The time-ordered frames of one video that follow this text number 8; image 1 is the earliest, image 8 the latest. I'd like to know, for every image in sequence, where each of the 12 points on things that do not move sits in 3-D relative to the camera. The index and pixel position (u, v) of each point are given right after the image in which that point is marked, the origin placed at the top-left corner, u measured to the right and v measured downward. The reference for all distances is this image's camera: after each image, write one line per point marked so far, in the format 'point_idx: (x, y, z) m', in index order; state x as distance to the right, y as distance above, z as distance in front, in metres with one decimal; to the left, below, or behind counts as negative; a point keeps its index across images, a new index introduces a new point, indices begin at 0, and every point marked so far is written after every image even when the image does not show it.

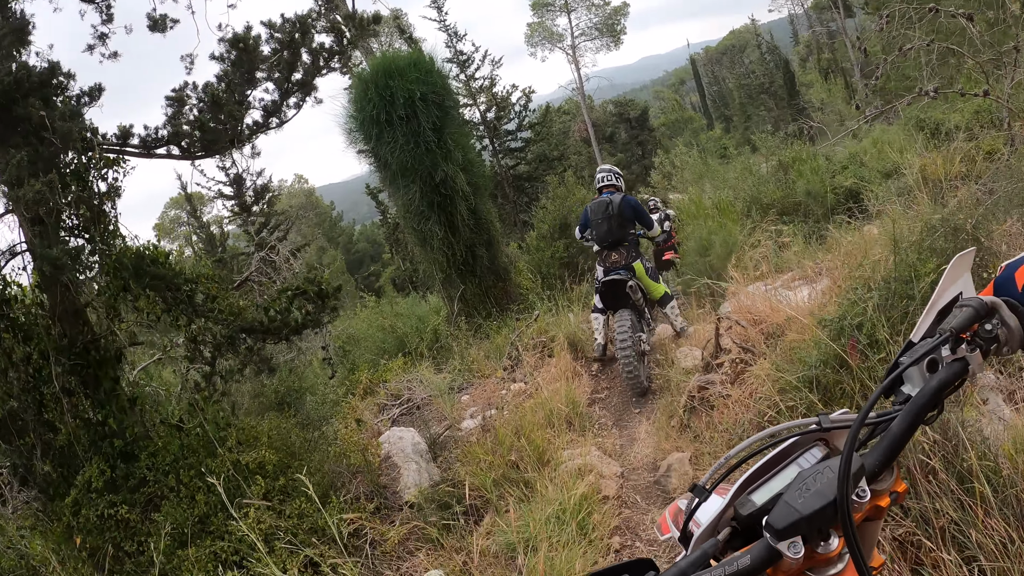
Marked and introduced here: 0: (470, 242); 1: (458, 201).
0: (-0.7, +0.7, +8.4) m
1: (-0.8, +1.2, +8.1) m
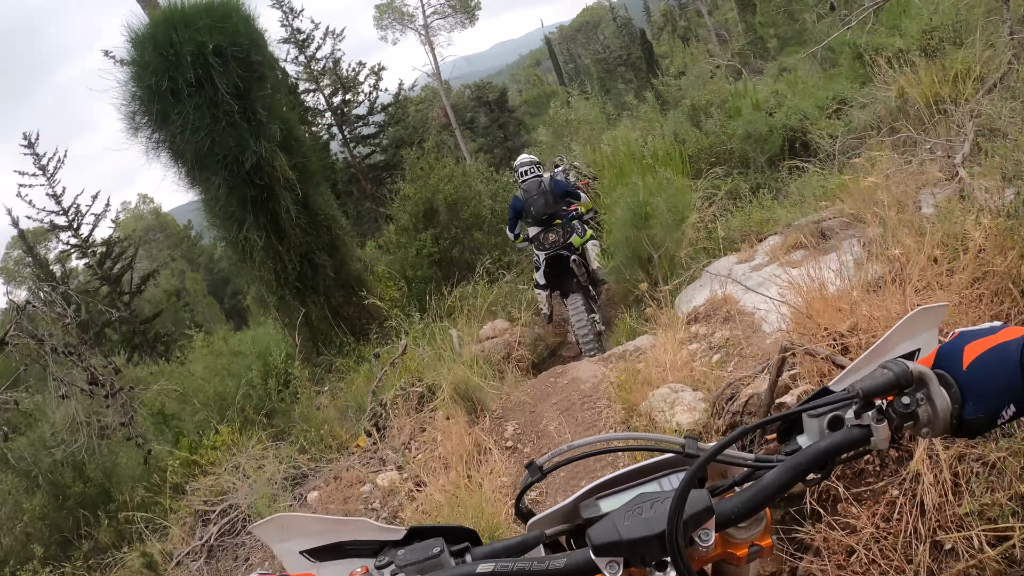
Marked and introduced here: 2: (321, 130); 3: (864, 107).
0: (-2.1, +0.4, +6.0) m
1: (-2.3, +1.0, +5.7) m
2: (-6.4, +5.3, +19.6) m
3: (+3.3, +1.7, +5.5) m
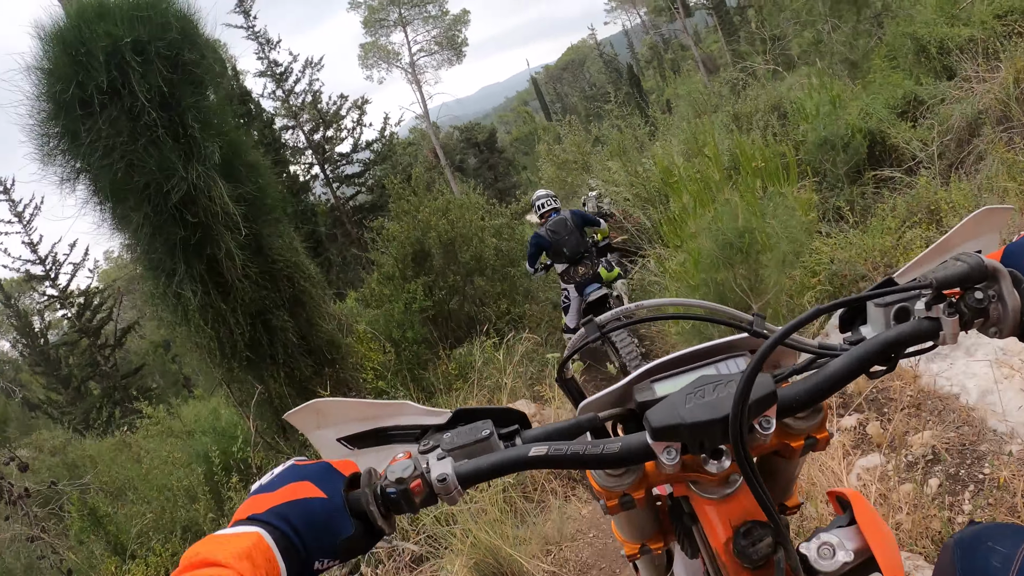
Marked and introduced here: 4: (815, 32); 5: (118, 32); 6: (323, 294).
0: (-2.0, -0.1, +4.8) m
1: (-2.2, +0.4, +4.5) m
2: (-6.6, +3.7, +18.6) m
3: (+3.3, +1.4, +4.4) m
4: (+5.1, +4.3, +9.9) m
5: (-2.8, +1.8, +4.2) m
6: (-1.7, -0.1, +5.4) m
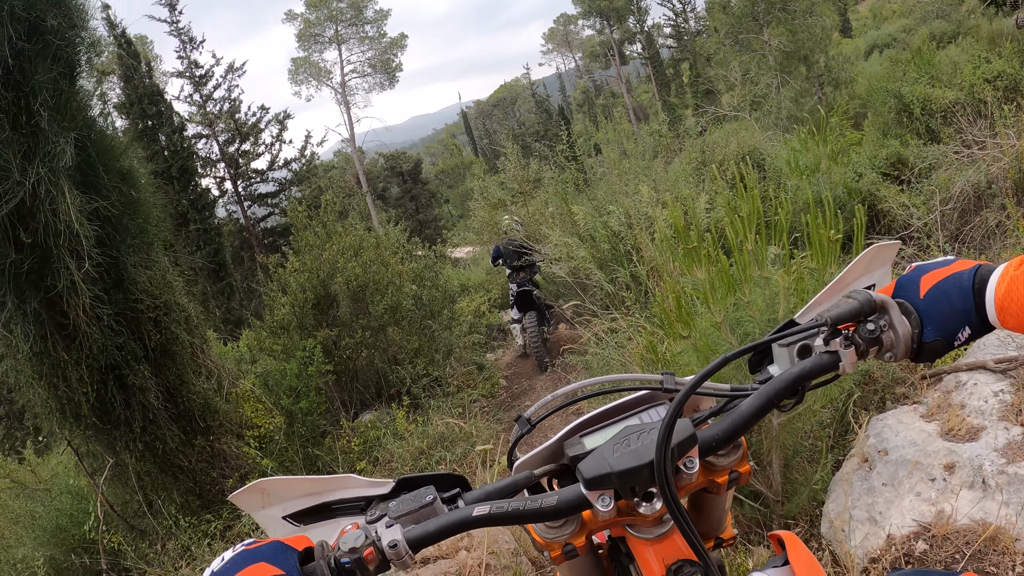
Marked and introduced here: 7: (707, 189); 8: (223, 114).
0: (-2.5, -0.4, +3.7) m
1: (-2.6, +0.2, +3.5) m
2: (-8.6, +3.0, +17.0) m
3: (+3.0, +0.8, +4.2) m
4: (+4.1, +3.3, +10.0) m
5: (-3.1, +1.6, +3.2) m
6: (-2.3, -0.4, +4.4) m
7: (+1.7, +1.0, +5.3) m
8: (-8.5, +5.0, +17.5) m
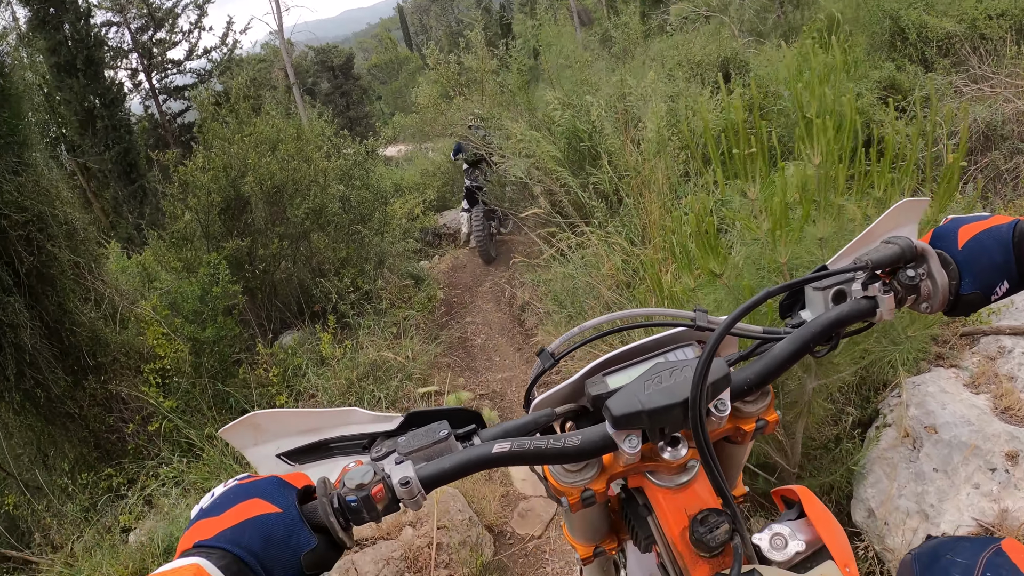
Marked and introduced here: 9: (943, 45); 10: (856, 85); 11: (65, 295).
0: (-2.6, 0.0, +3.1) m
1: (-2.7, +0.6, +2.7) m
2: (-9.9, +5.4, +15.0) m
3: (+2.8, +1.2, +3.8) m
4: (+3.4, +4.6, +9.3) m
5: (-3.1, +1.9, +2.2) m
6: (-2.5, +0.1, +3.7) m
7: (+1.4, +1.6, +4.8) m
8: (-9.8, +7.5, +15.2) m
9: (+3.2, +1.8, +4.4) m
10: (+2.2, +1.3, +3.9) m
11: (-2.4, 0.0, +3.5) m
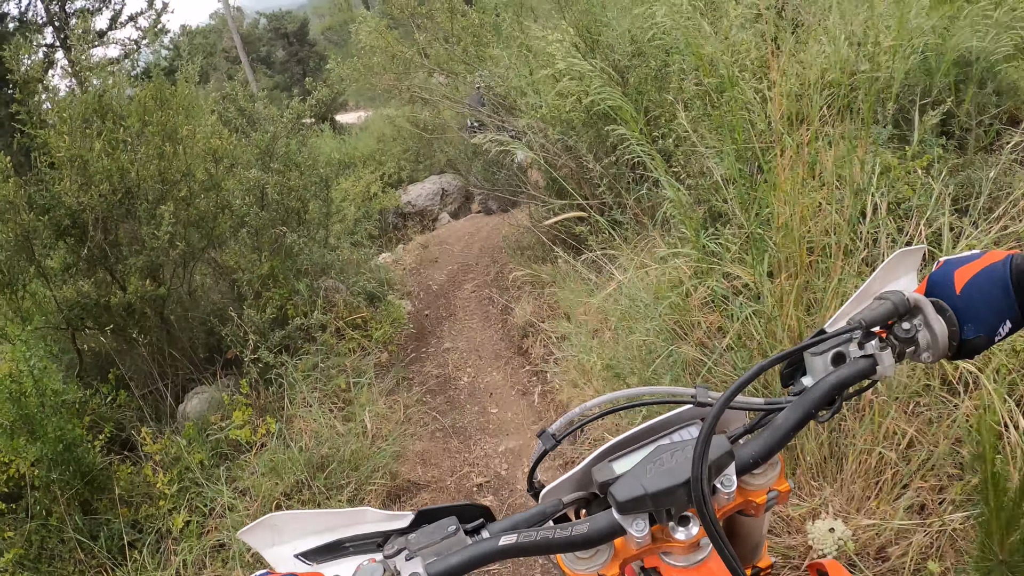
0: (-2.5, -0.4, +1.6) m
1: (-2.6, +0.1, +1.2) m
2: (-10.6, +5.3, +12.9) m
3: (+2.8, +1.2, +2.5) m
4: (+3.0, +4.9, +7.8) m
5: (-3.1, +1.5, +0.5) m
6: (-2.4, -0.2, +2.2) m
7: (+1.4, +1.5, +3.4) m
8: (-10.6, +7.3, +12.9) m
9: (+3.2, +1.9, +3.0) m
10: (+2.3, +1.3, +2.5) m
11: (-2.3, -0.4, +2.0) m
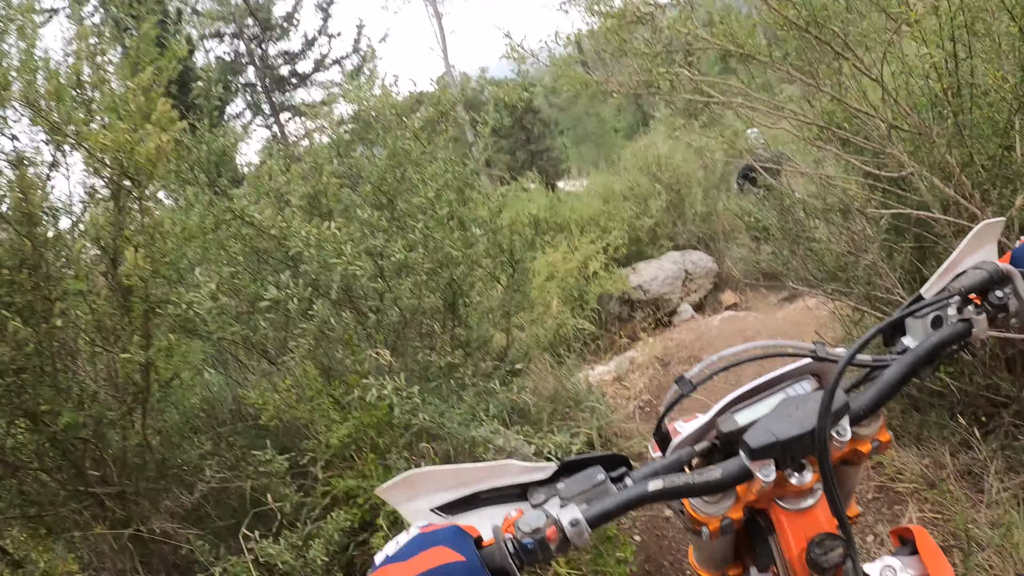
0: (-2.1, -0.5, +0.4) m
1: (-2.2, 0.0, +0.1) m
2: (-5.3, +4.1, +14.3) m
3: (+3.4, +0.6, -0.4) m
4: (+5.7, +3.5, +4.8) m
5: (-2.7, +1.4, -0.2) m
6: (-1.7, -0.5, +1.0) m
7: (+2.4, +0.8, +1.0) m
8: (-5.1, +6.1, +14.6) m
9: (+4.0, +1.1, 0.0) m
10: (+2.9, +0.7, -0.2) m
11: (-1.7, -0.6, +0.7) m
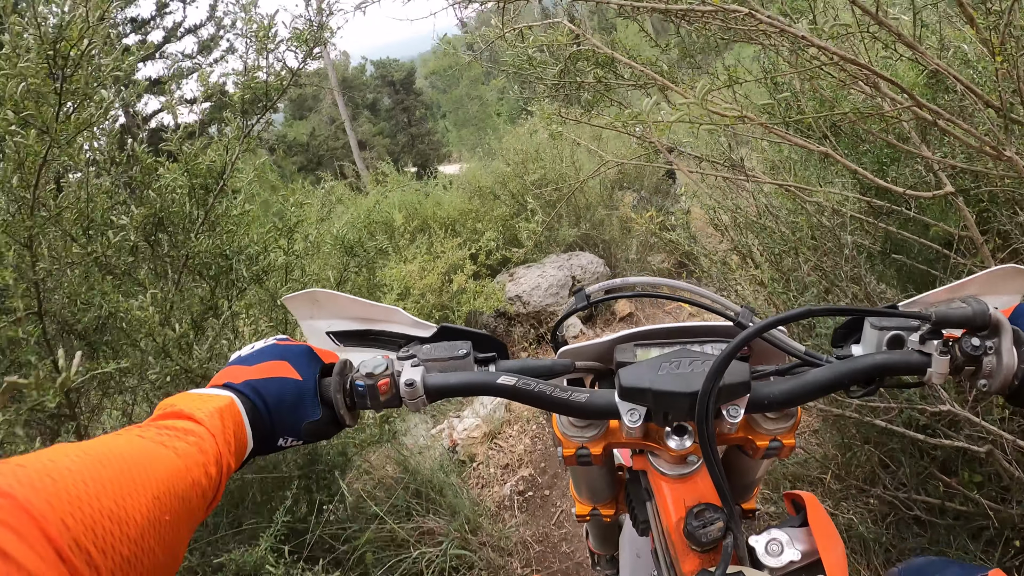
0: (-2.1, -0.8, -0.8) m
1: (-2.2, -0.2, -1.1) m
2: (-8.0, +4.0, +12.1) m
3: (+3.3, +0.5, -0.6) m
4: (+4.6, +3.6, +4.9) m
5: (-2.7, +1.2, -1.6) m
6: (-1.9, -0.7, -0.2) m
7: (+2.1, +0.7, +0.5) m
8: (-7.9, +6.1, +12.4) m
9: (+3.8, +1.0, -0.1) m
10: (+2.8, +0.5, -0.6) m
11: (-1.9, -0.9, -0.5) m
